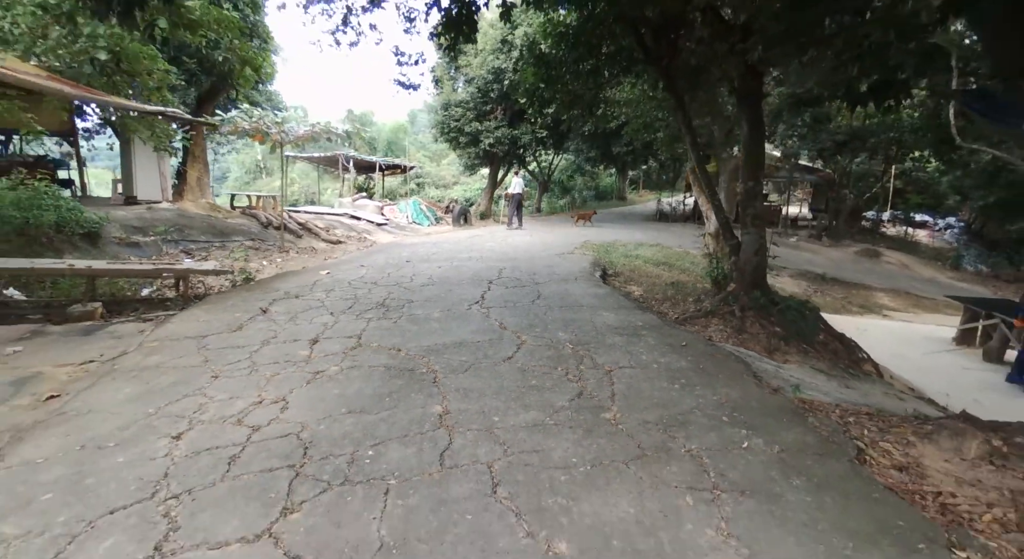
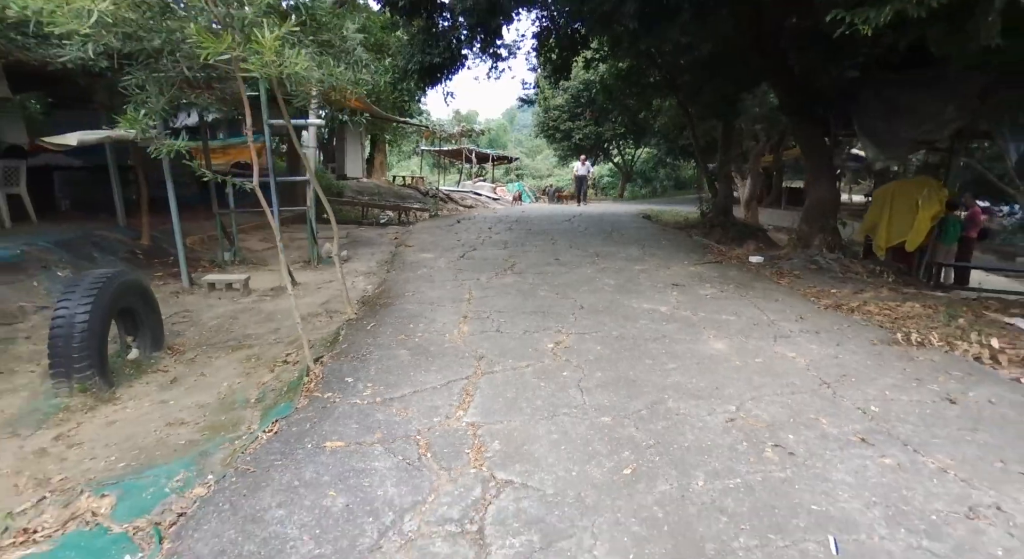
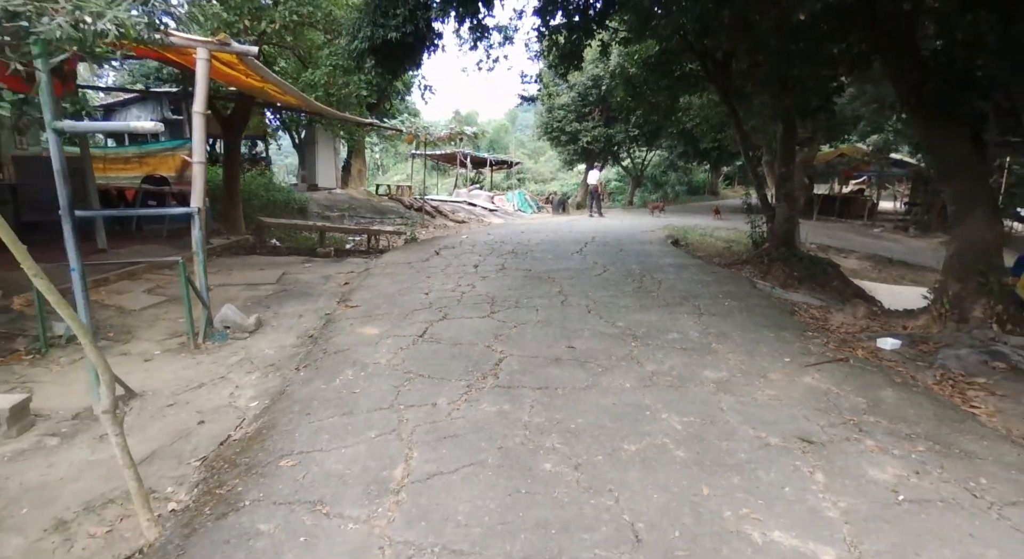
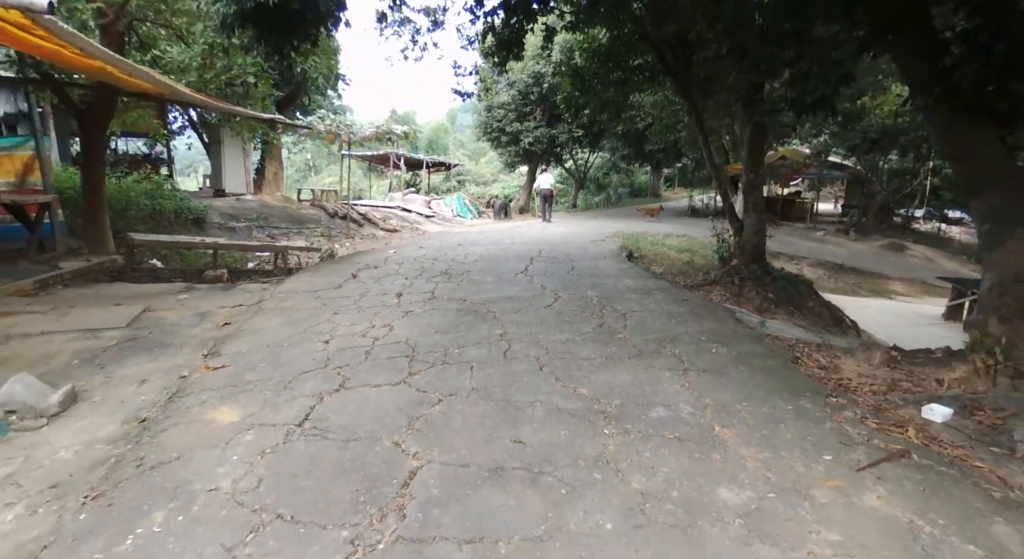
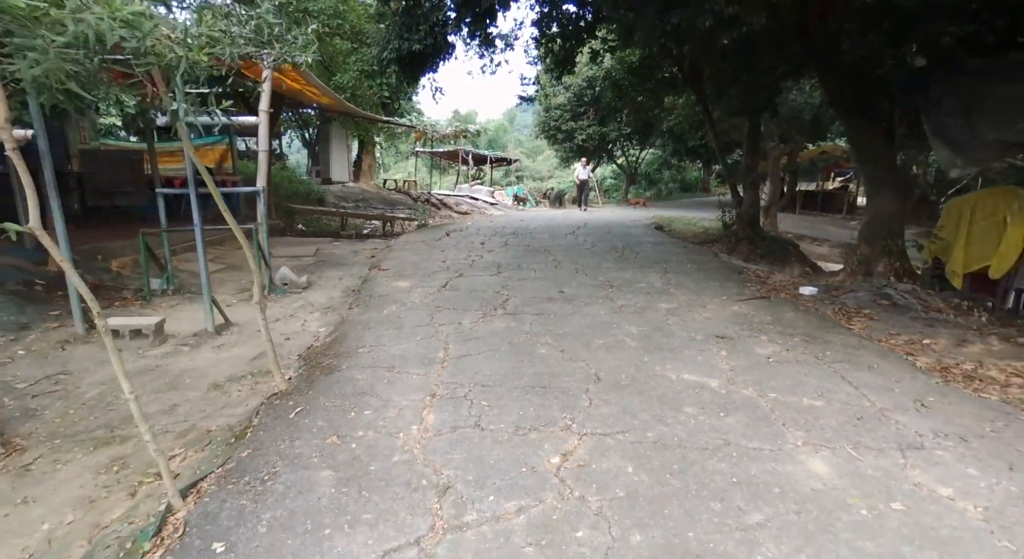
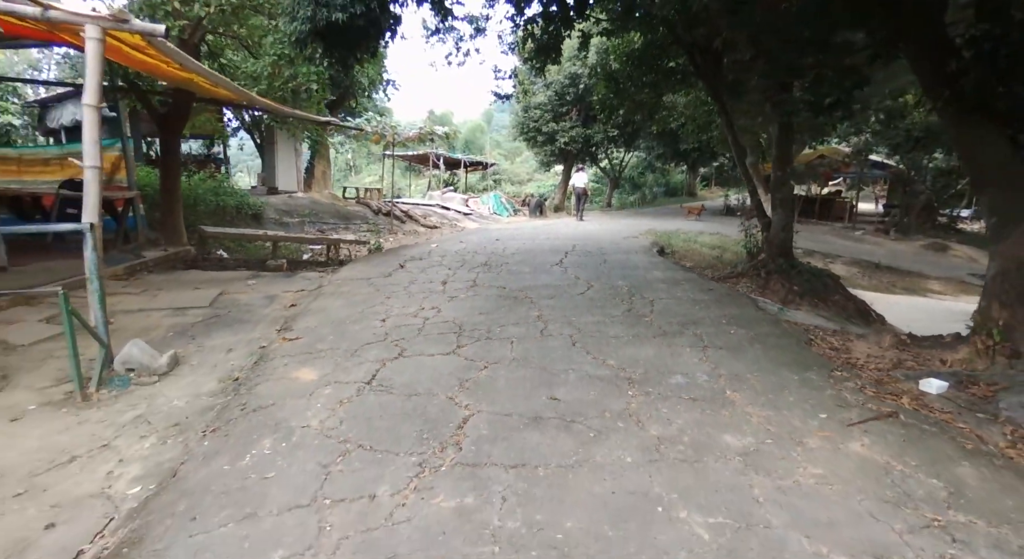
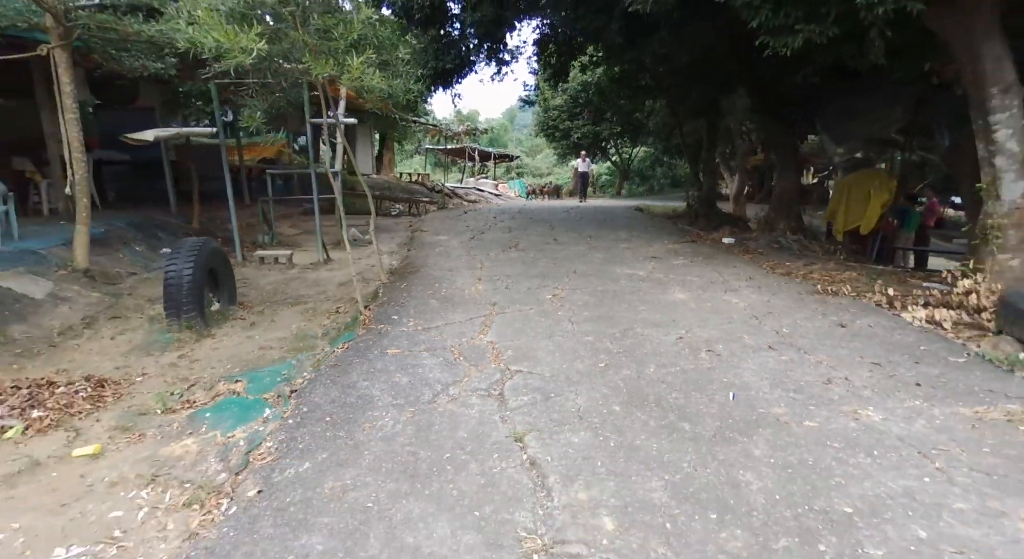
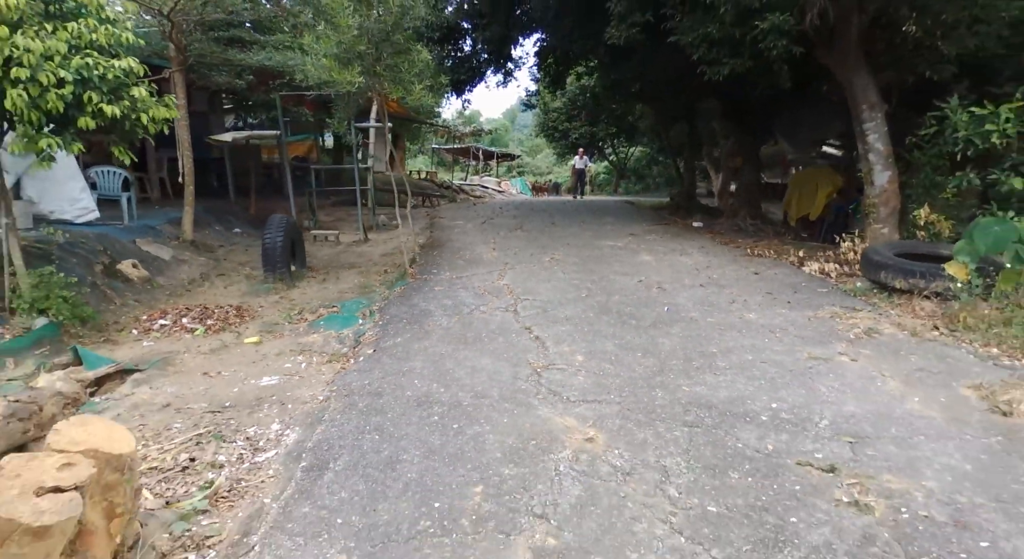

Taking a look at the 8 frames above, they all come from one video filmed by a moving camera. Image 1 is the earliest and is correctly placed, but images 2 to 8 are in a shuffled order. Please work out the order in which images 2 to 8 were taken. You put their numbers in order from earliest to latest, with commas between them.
4, 6, 3, 5, 2, 7, 8
